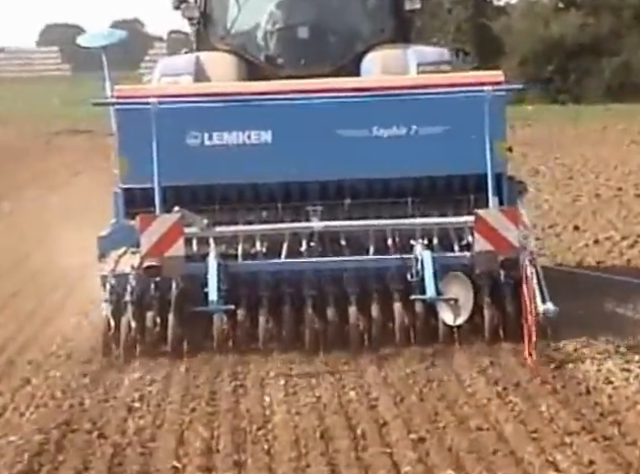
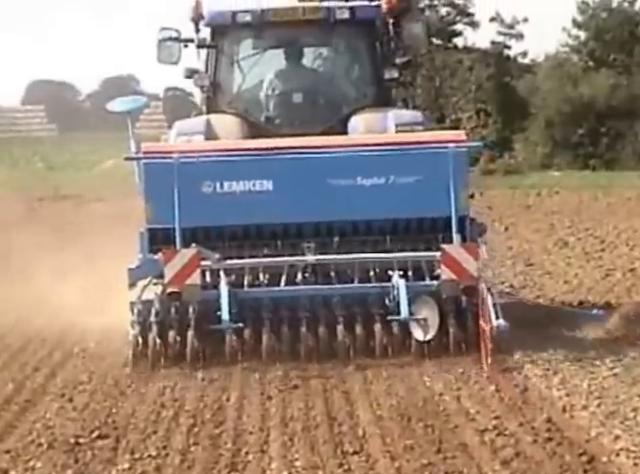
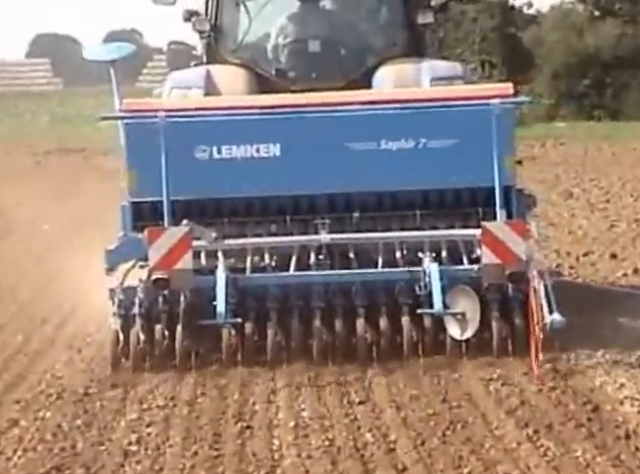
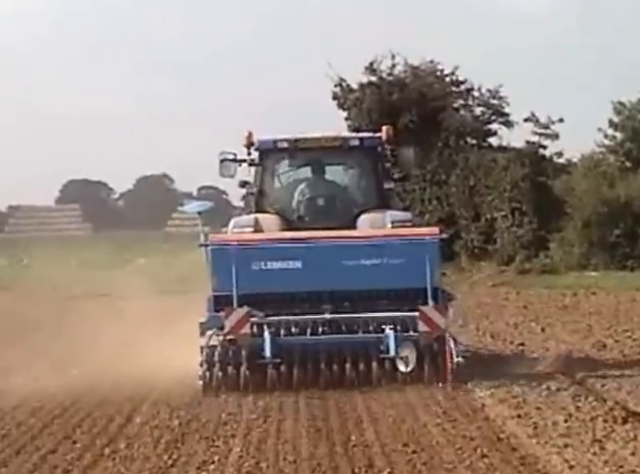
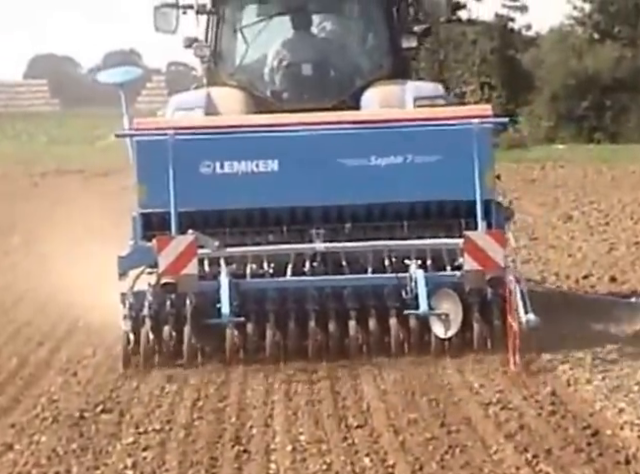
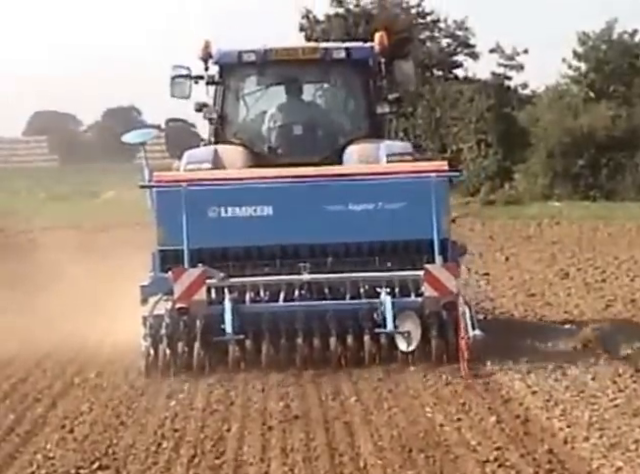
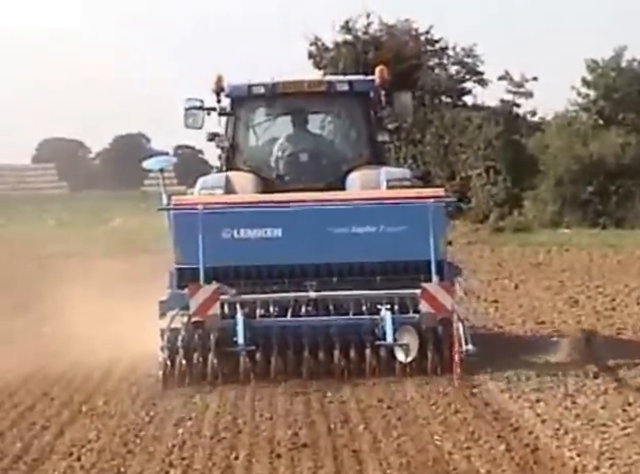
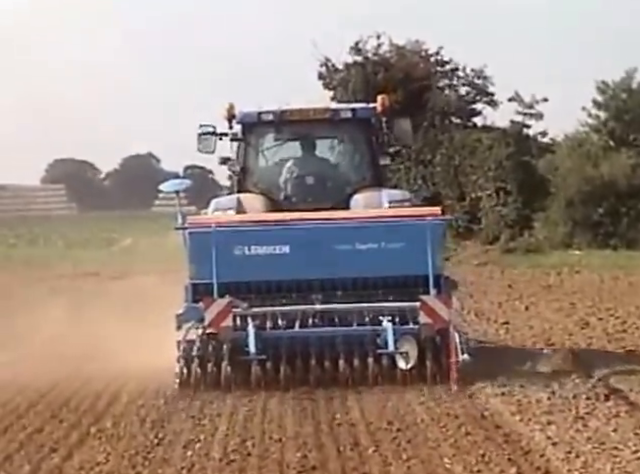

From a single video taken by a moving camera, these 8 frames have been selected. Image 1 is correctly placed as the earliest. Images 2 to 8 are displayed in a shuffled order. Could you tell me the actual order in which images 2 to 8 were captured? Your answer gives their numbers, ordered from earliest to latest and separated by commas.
3, 5, 2, 6, 7, 8, 4
